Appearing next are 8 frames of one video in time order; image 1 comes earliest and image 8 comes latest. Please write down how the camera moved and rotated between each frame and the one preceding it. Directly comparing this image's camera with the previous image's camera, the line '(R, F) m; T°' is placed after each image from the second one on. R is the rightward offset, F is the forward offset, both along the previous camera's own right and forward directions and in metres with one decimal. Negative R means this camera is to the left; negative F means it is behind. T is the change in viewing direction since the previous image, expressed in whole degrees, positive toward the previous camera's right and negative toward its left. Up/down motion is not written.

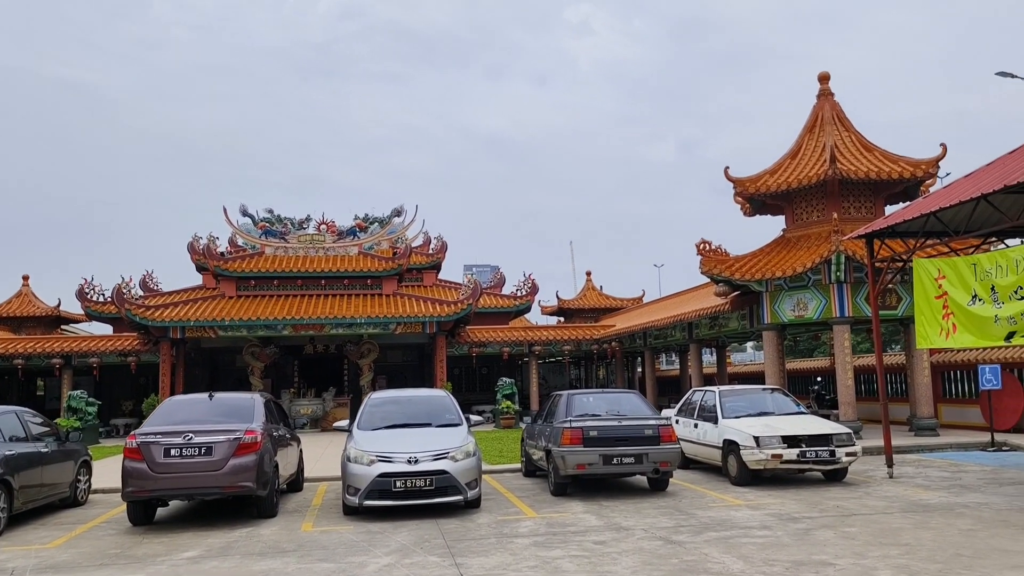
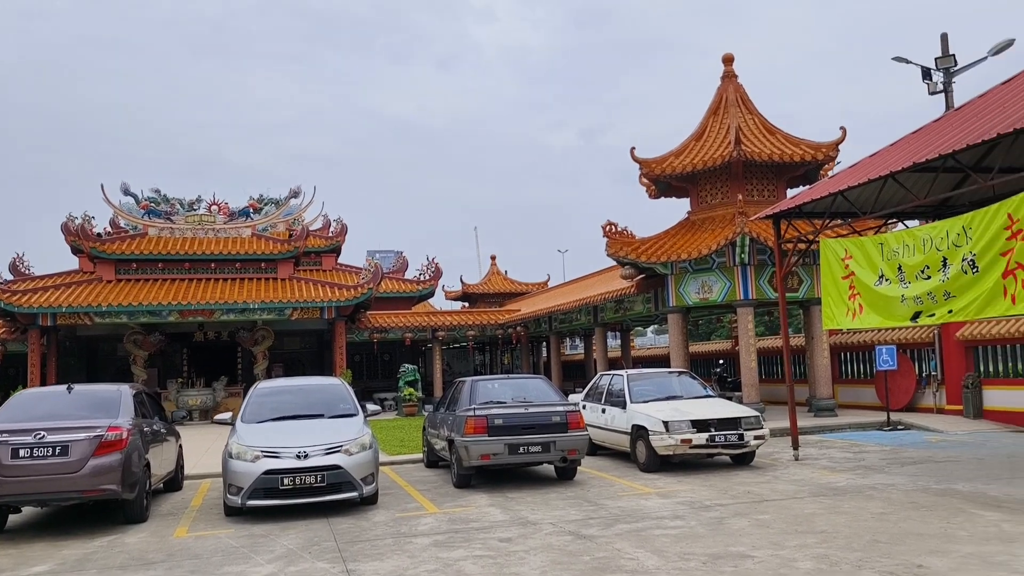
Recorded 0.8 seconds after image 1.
(+0.1, +0.6) m; +6°
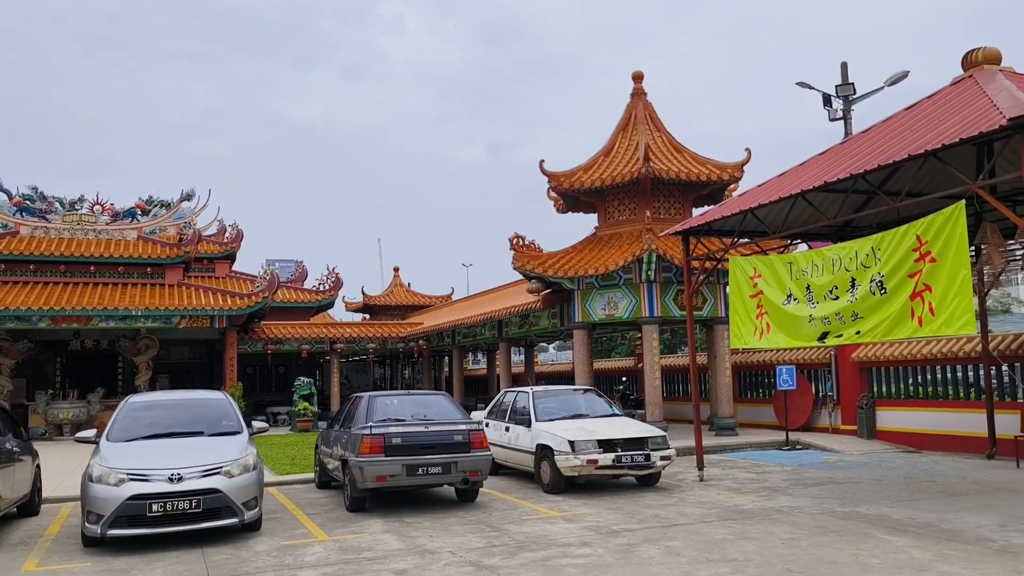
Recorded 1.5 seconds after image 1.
(0.0, +0.5) m; +6°
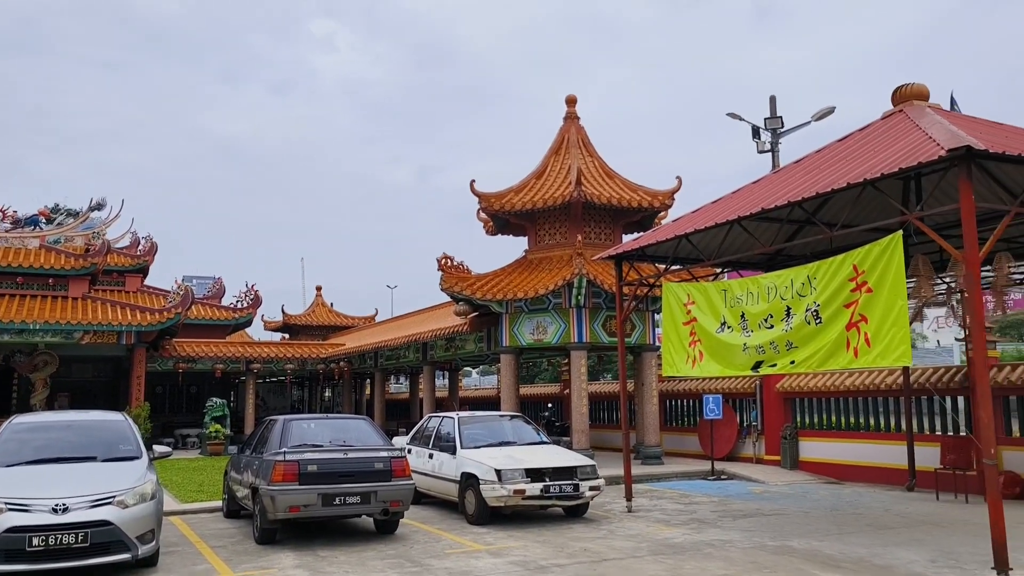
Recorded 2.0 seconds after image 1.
(0.0, +0.4) m; +5°
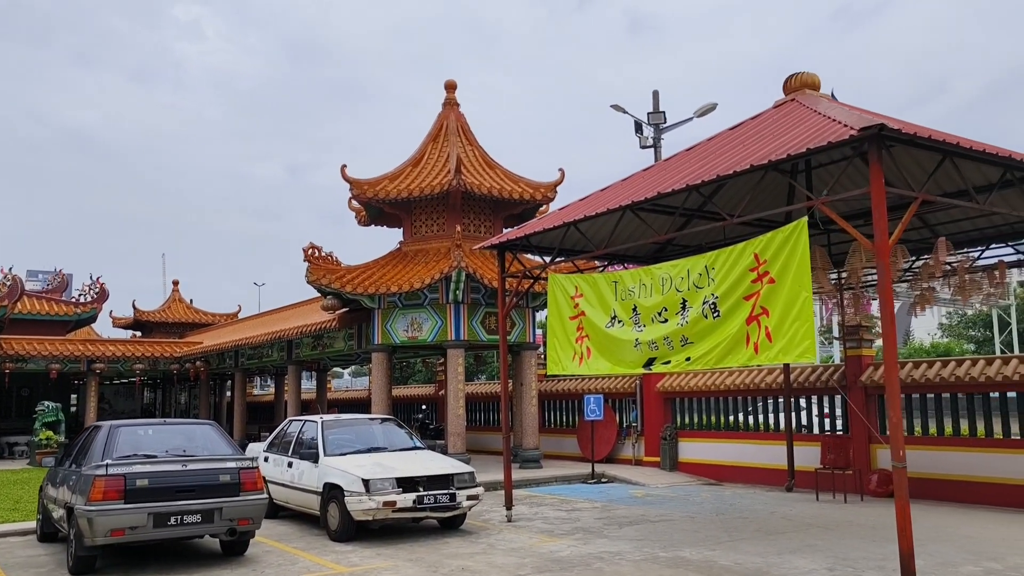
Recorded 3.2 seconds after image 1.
(0.0, +0.9) m; +8°
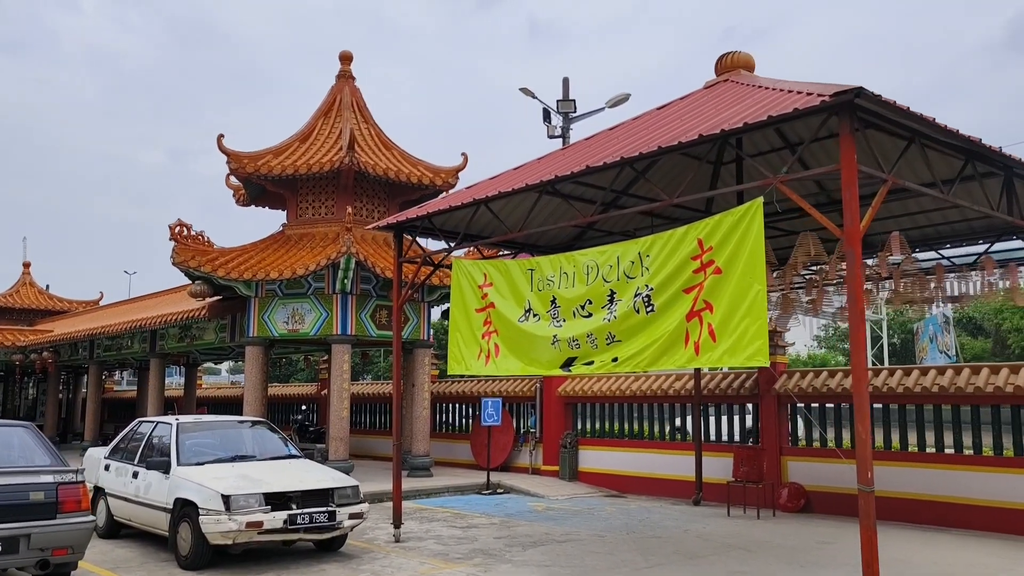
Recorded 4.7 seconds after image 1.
(-0.1, +1.2) m; +7°
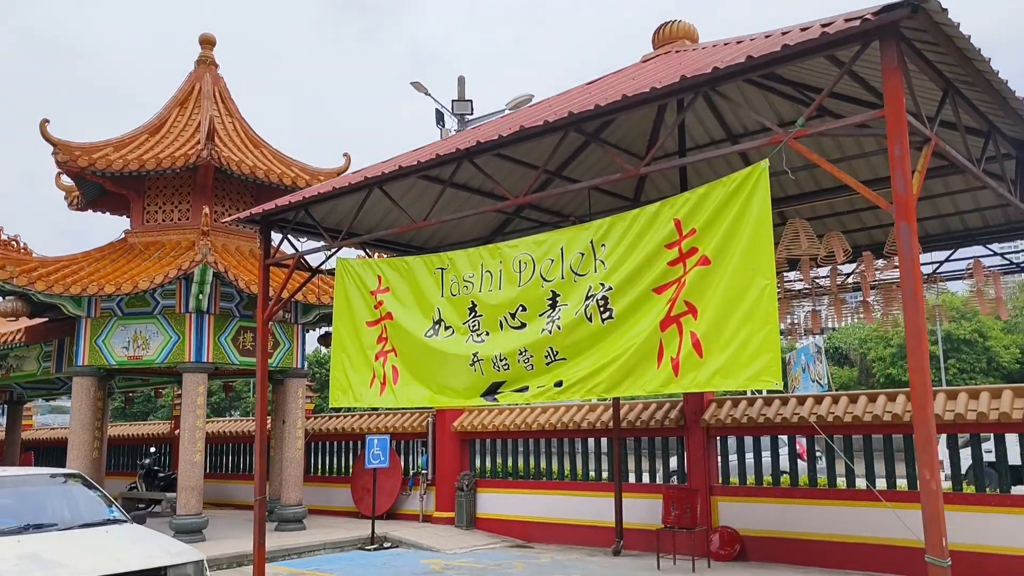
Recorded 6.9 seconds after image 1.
(-0.2, +1.8) m; +8°
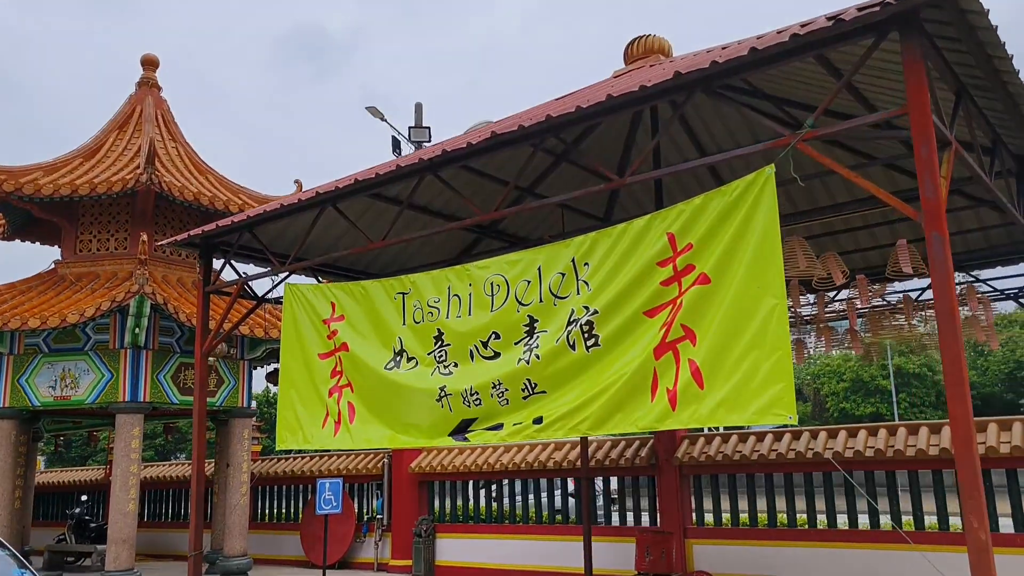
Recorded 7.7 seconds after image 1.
(-0.1, +0.6) m; +3°
